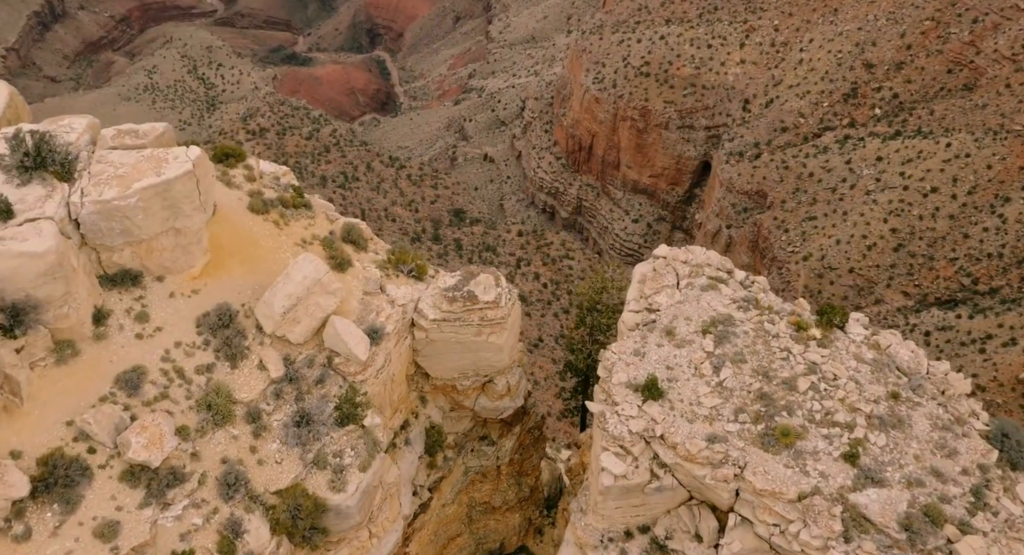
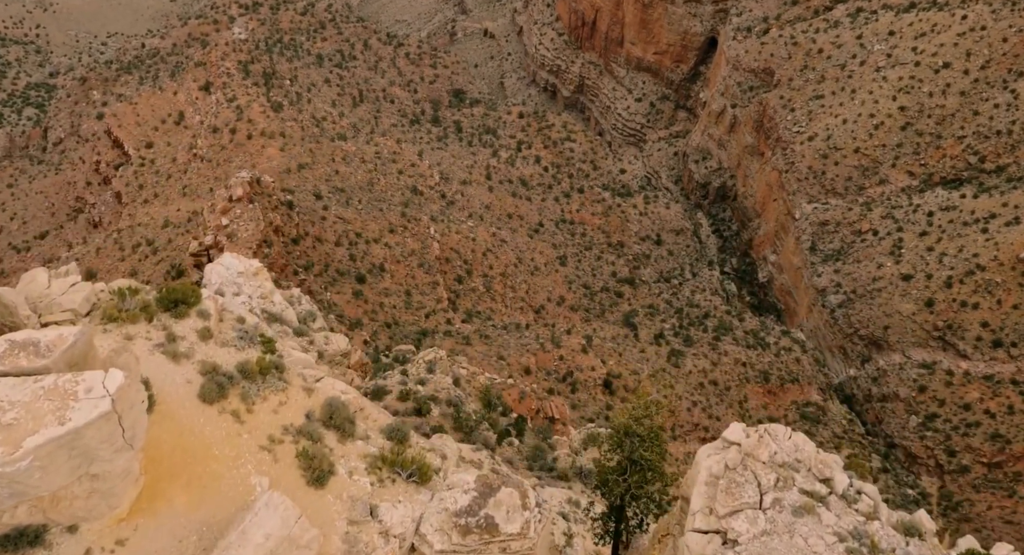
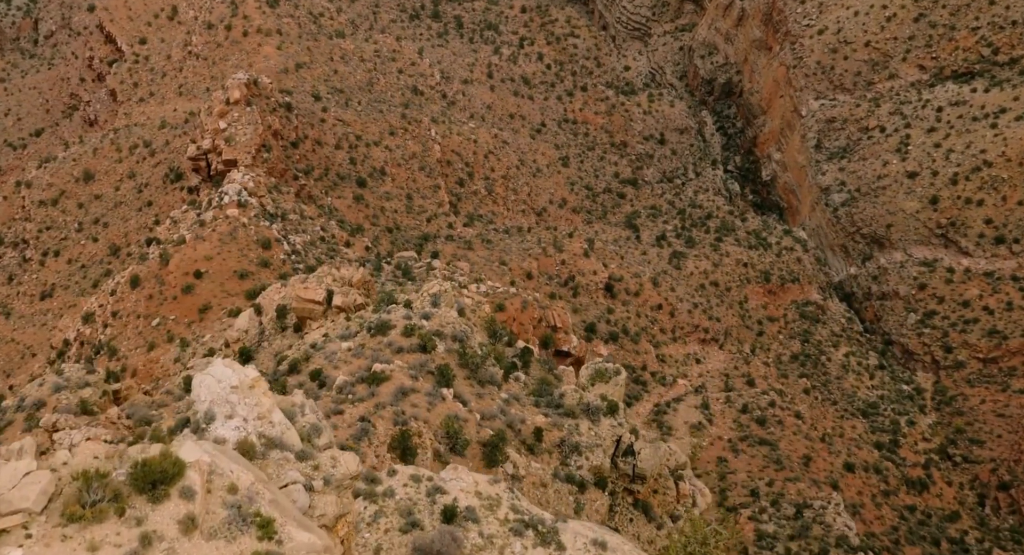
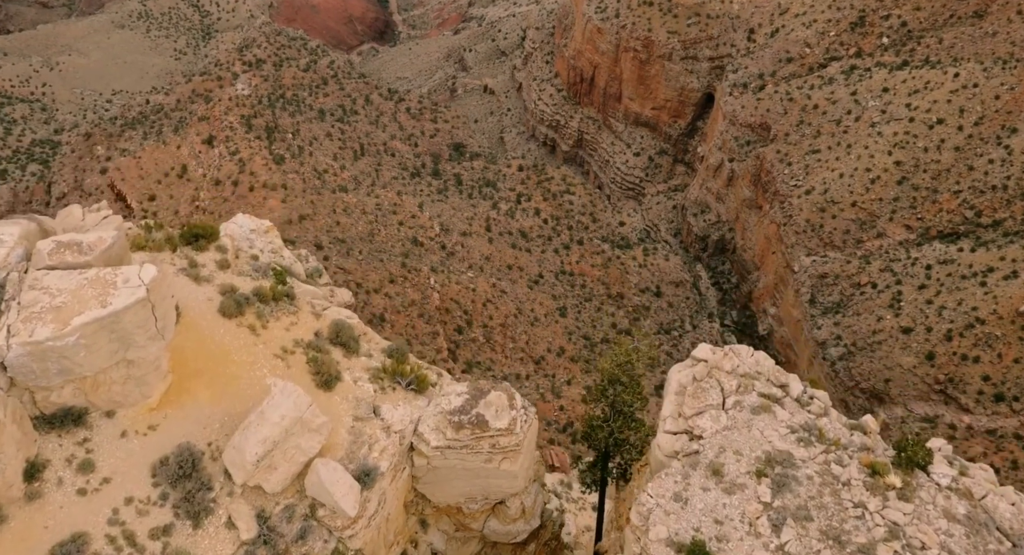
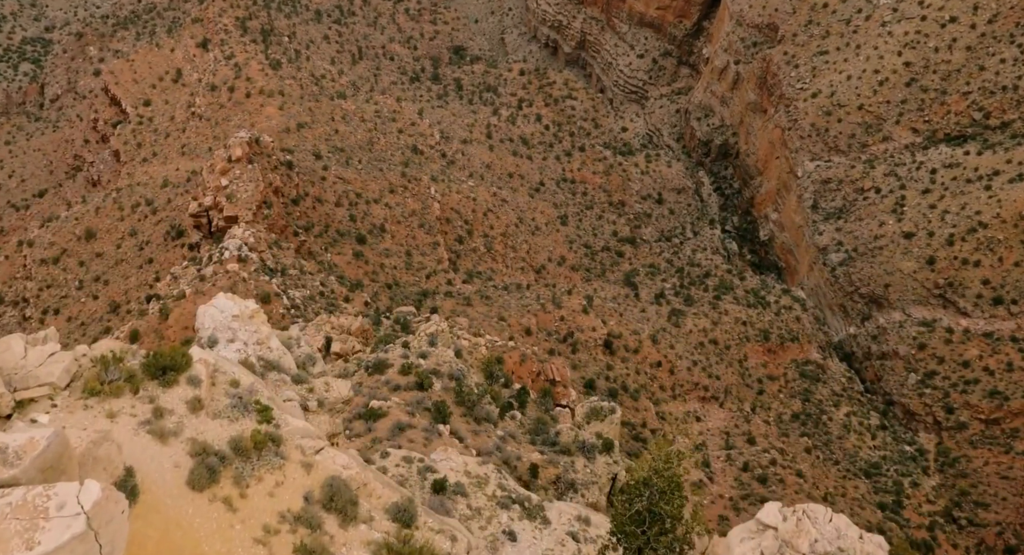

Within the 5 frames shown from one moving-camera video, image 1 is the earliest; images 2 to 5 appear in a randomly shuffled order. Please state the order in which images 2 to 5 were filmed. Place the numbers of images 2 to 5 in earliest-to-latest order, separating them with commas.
4, 2, 5, 3
